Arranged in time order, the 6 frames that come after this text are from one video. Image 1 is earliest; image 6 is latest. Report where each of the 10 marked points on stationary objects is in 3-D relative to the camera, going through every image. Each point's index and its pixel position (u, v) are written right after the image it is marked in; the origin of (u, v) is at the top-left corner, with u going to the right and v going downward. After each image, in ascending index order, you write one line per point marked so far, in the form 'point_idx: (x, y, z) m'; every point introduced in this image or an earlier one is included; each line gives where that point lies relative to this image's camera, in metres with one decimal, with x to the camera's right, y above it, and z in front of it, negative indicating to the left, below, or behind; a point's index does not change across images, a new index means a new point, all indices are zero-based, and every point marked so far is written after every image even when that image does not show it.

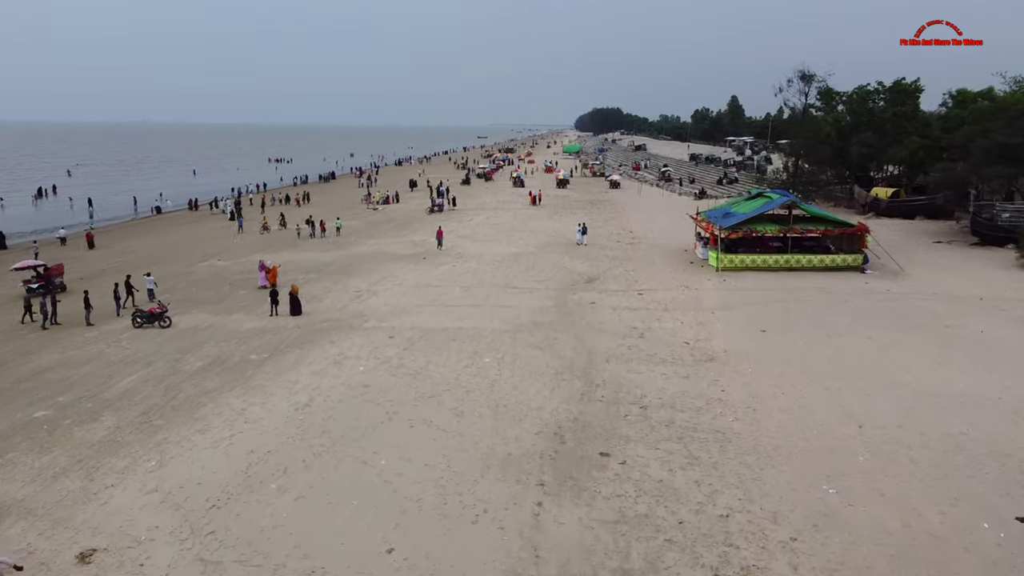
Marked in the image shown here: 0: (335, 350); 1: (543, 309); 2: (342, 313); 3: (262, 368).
0: (-4.4, -1.5, +16.2) m
1: (+1.0, -0.6, +19.6) m
2: (-5.1, -0.7, +19.7) m
3: (-5.8, -1.9, +15.2) m
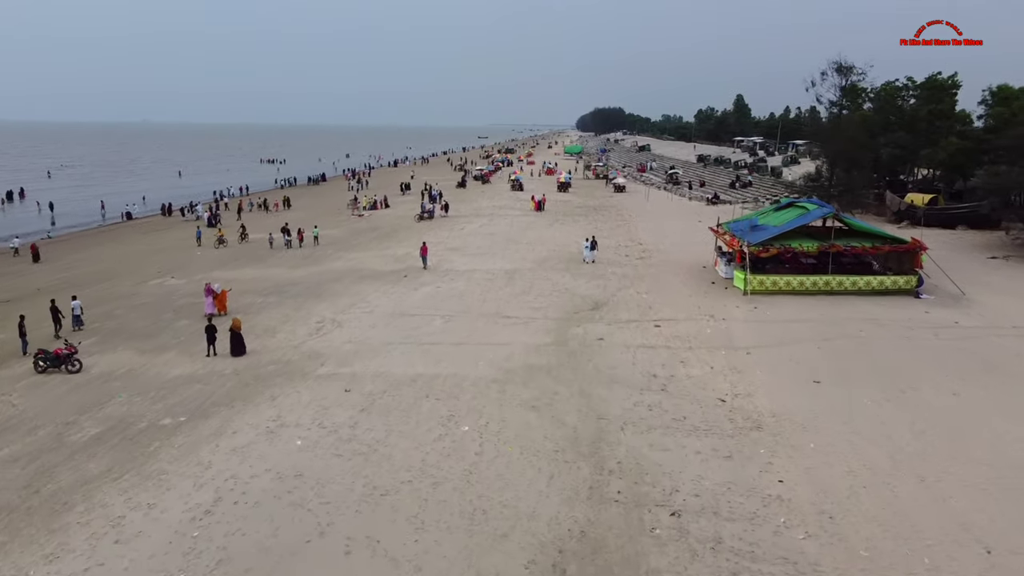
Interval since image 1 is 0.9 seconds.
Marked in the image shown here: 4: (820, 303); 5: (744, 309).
0: (-4.7, -2.4, +12.7) m
1: (+0.7, -1.5, +16.1) m
2: (-5.4, -1.6, +16.2) m
3: (-6.1, -2.7, +11.6) m
4: (+9.4, -0.5, +19.7) m
5: (+6.9, -0.7, +19.3) m
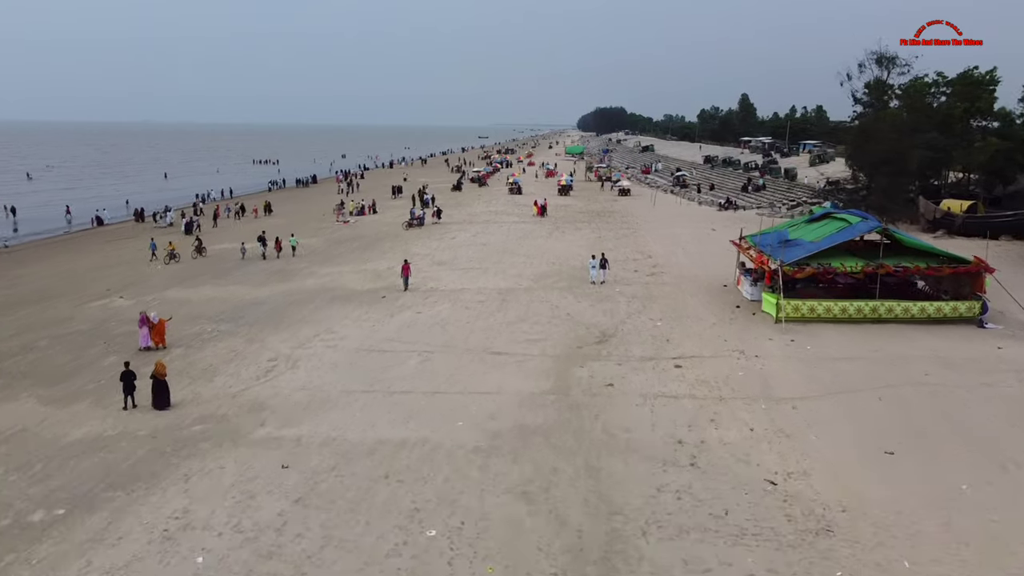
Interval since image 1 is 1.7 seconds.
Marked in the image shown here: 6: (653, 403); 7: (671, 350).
0: (-4.9, -3.1, +9.6) m
1: (+0.5, -2.2, +13.0) m
2: (-5.6, -2.3, +13.1) m
3: (-6.3, -3.4, +8.6) m
4: (+9.1, -1.2, +16.6) m
5: (+6.7, -1.4, +16.2) m
6: (+2.8, -2.3, +12.9) m
7: (+3.9, -1.5, +15.8) m
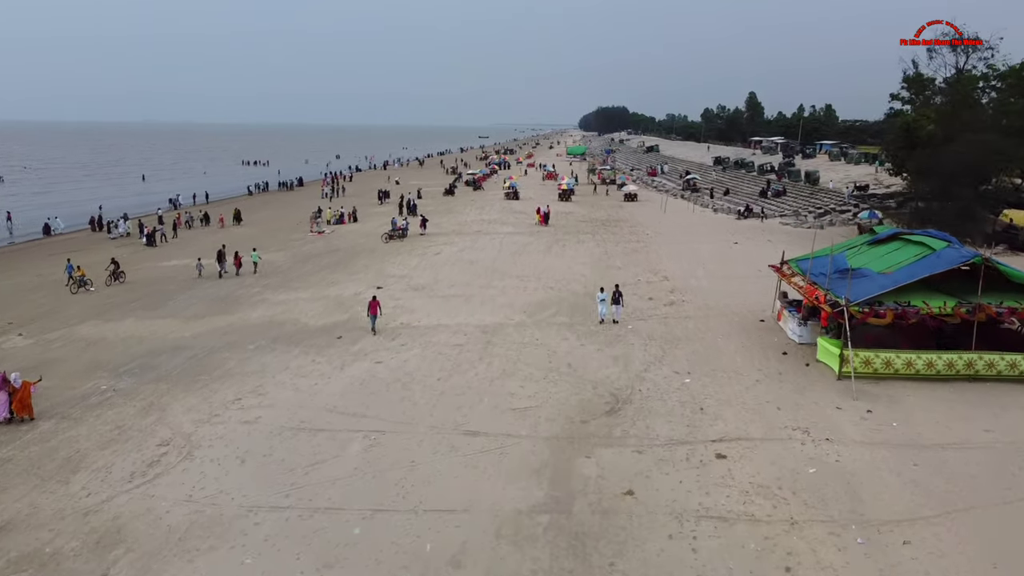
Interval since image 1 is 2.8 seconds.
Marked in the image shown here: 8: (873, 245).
0: (-5.2, -4.1, +5.5) m
1: (+0.1, -3.2, +8.9) m
2: (-6.0, -3.3, +9.0) m
3: (-6.7, -4.4, +4.5) m
4: (+8.8, -2.2, +12.5) m
5: (+6.3, -2.4, +12.1) m
6: (+2.5, -3.3, +8.7) m
7: (+3.5, -2.5, +11.6) m
8: (+9.1, +1.1, +16.3) m
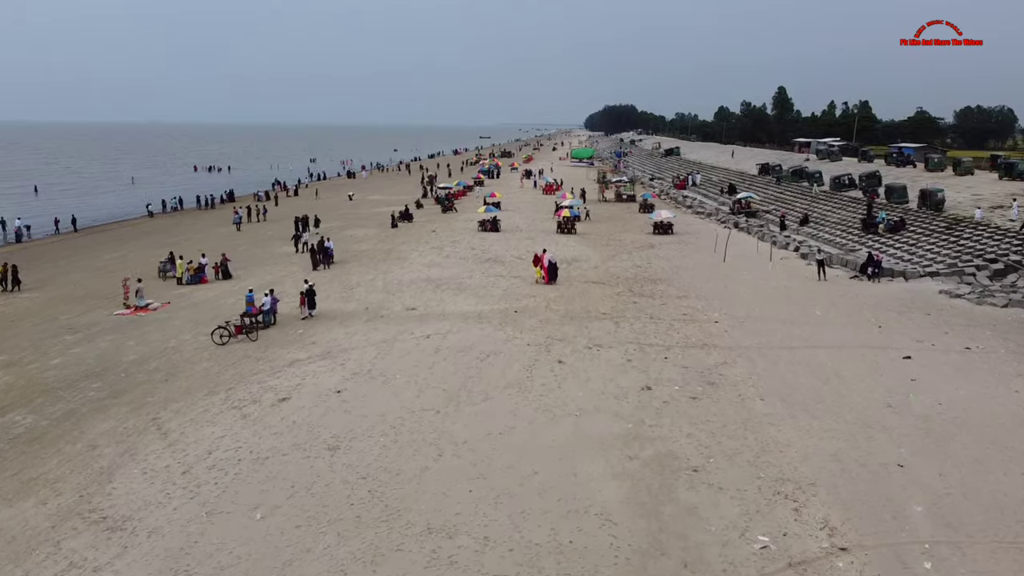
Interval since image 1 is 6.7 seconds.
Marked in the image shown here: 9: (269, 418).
0: (-6.7, -7.7, -9.3) m
1: (-1.3, -6.8, -6.0) m
2: (-7.4, -6.9, -5.8) m
3: (-8.1, -8.0, -10.3) m
4: (+7.4, -5.8, -2.4) m
5: (+4.9, -6.0, -2.8) m
6: (+1.0, -6.9, -6.1) m
7: (+2.1, -6.1, -3.2) m
8: (+7.7, -2.5, +1.4) m
9: (-4.4, -2.3, +11.9) m
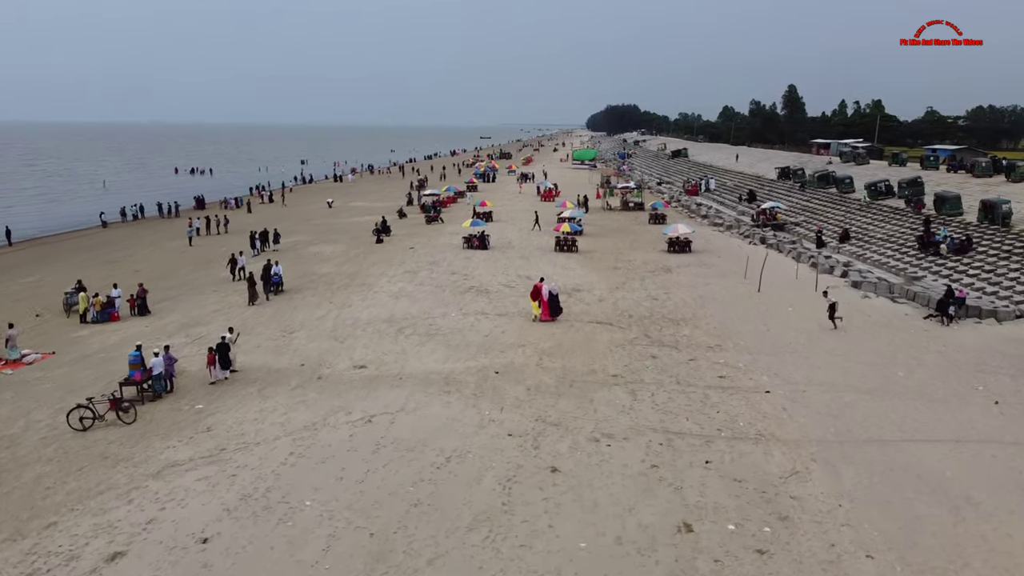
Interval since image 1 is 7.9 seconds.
0: (-7.2, -8.9, -13.9) m
1: (-1.8, -8.0, -10.6) m
2: (-7.9, -8.1, -10.4) m
3: (-8.7, -9.2, -15.0) m
4: (+6.9, -6.9, -7.1) m
5: (+4.4, -7.1, -7.5) m
6: (+0.5, -8.0, -10.8) m
7: (+1.6, -7.2, -7.9) m
8: (+7.2, -3.6, -3.3) m
9: (-4.9, -3.5, +7.3) m
